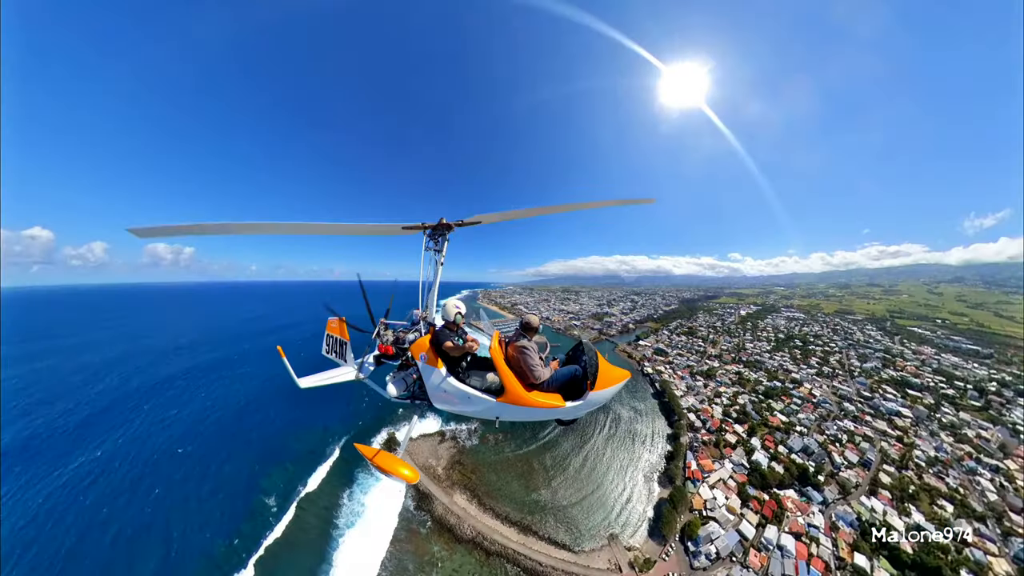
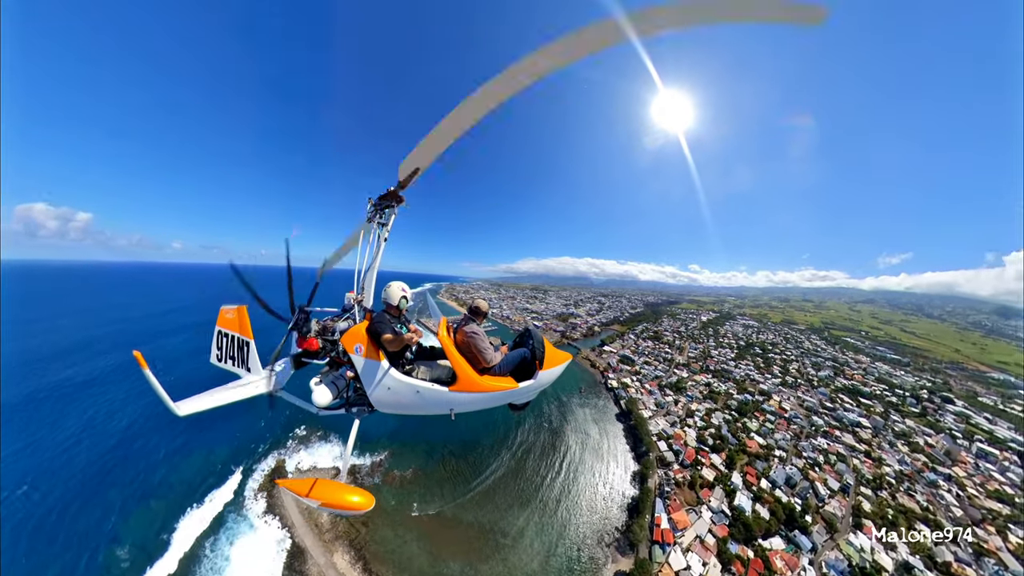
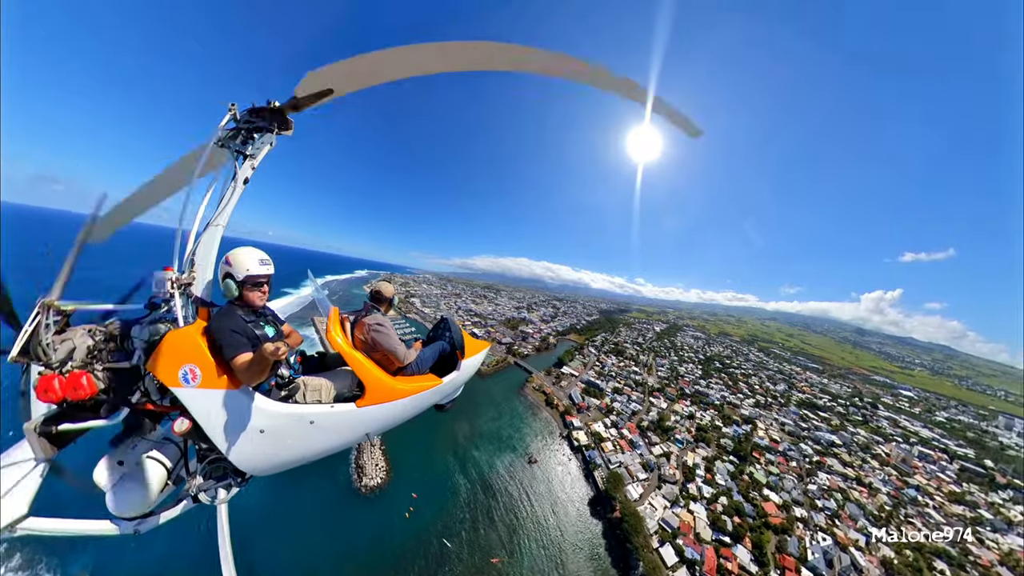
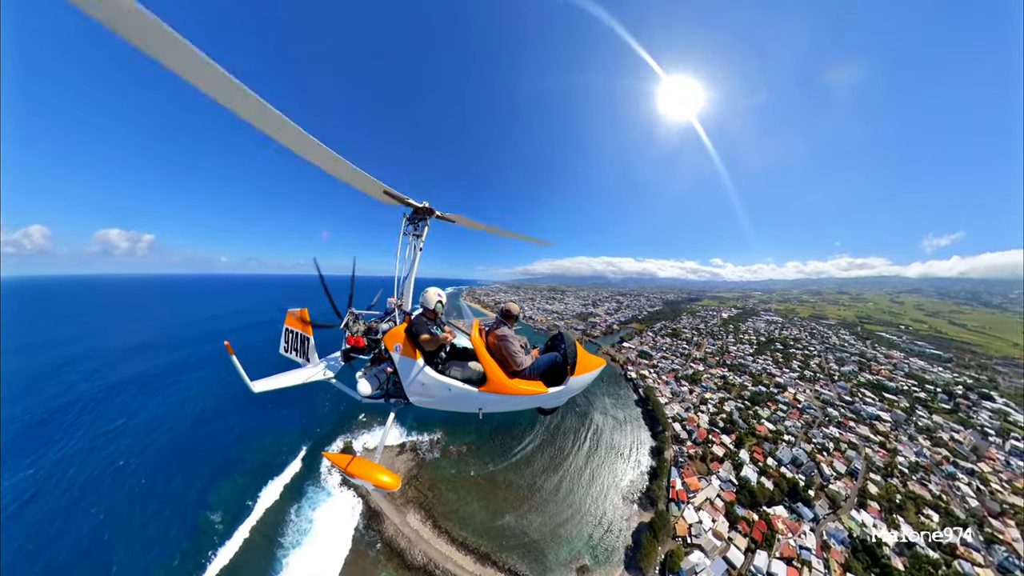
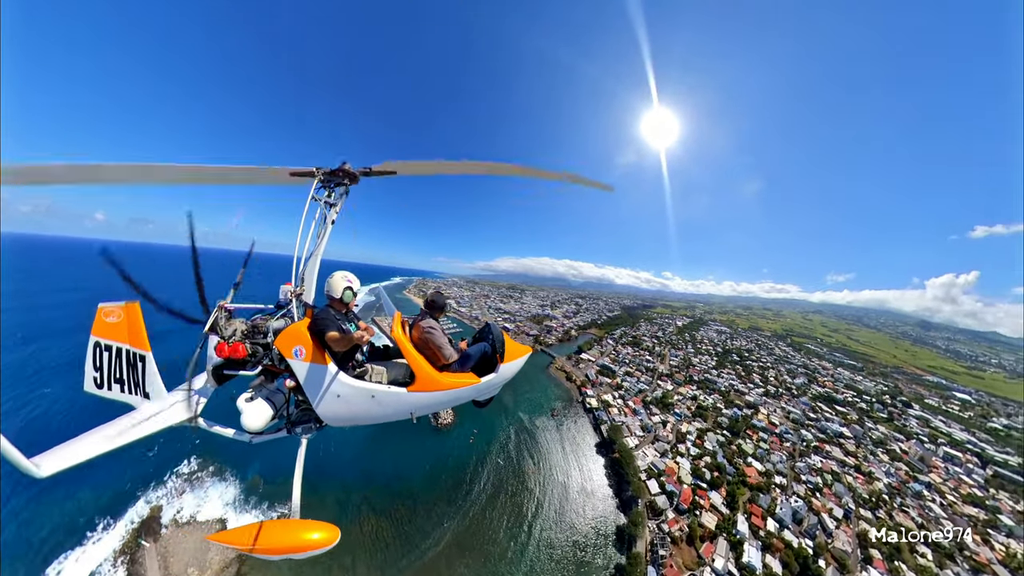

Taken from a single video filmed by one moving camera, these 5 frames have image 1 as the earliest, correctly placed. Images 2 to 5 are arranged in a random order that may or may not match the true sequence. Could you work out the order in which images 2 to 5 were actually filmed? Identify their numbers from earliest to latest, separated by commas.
4, 2, 5, 3
